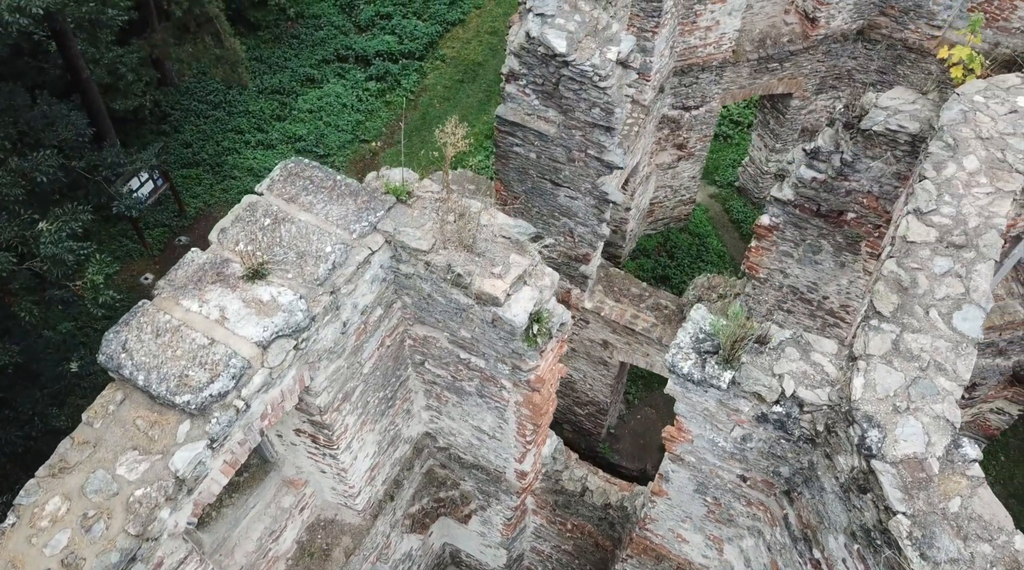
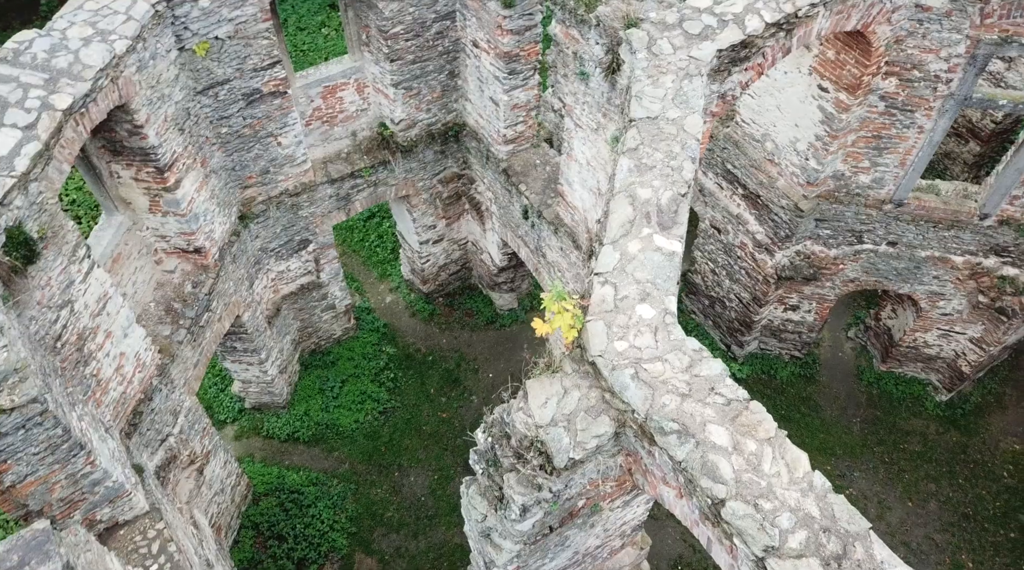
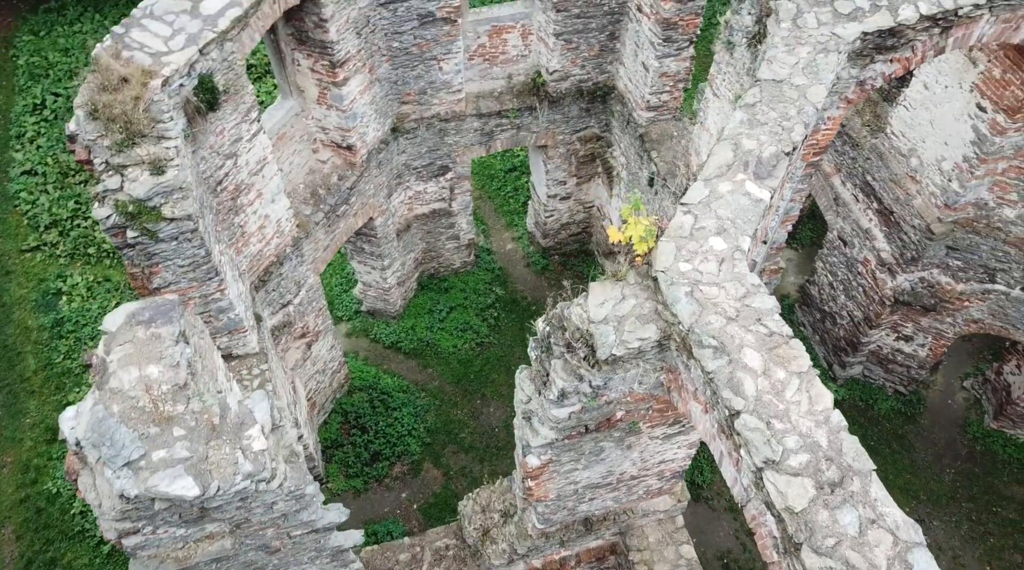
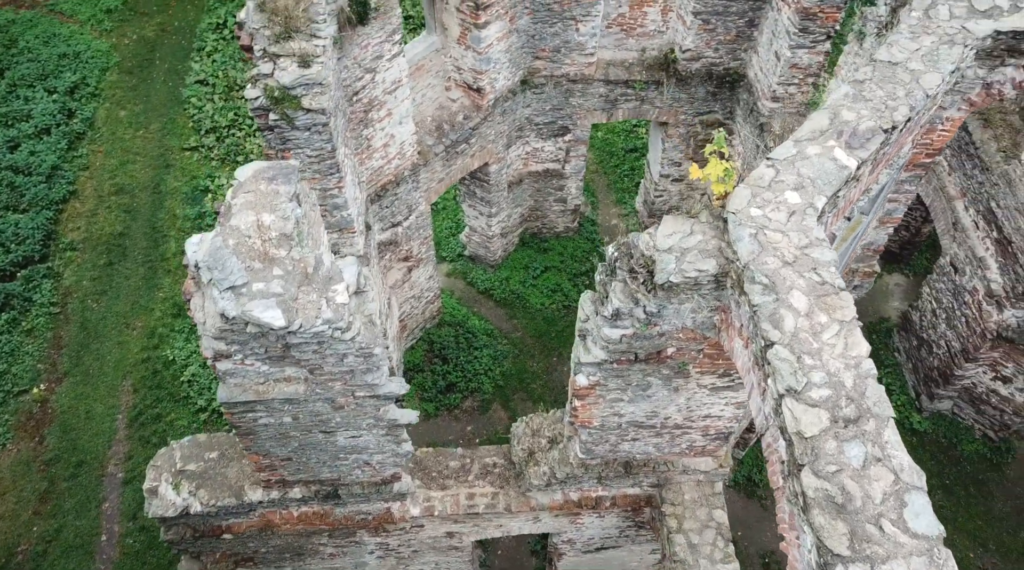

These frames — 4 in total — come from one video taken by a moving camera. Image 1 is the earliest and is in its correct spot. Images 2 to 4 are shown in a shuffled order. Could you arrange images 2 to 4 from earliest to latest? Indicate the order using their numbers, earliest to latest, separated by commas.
4, 3, 2
